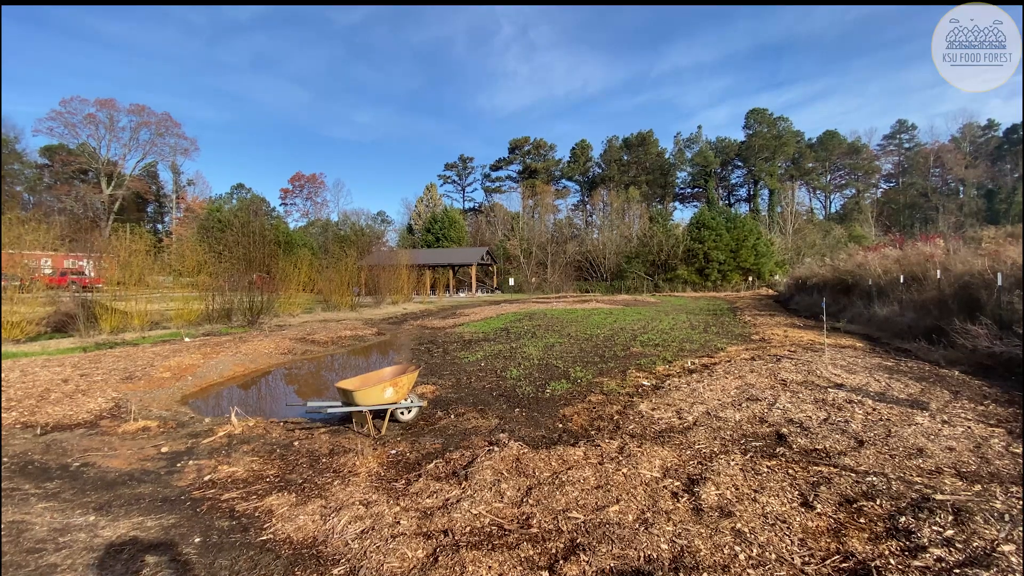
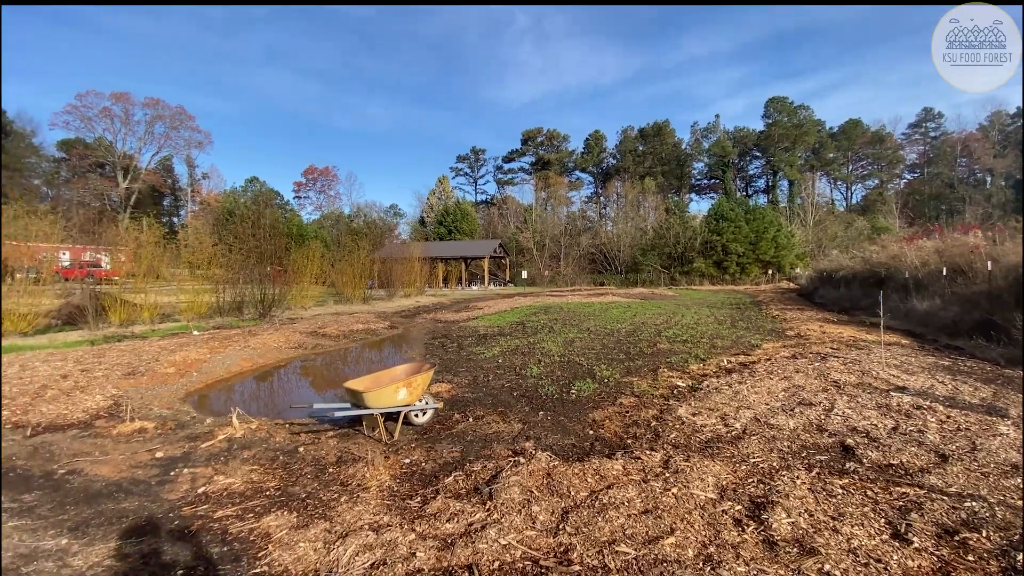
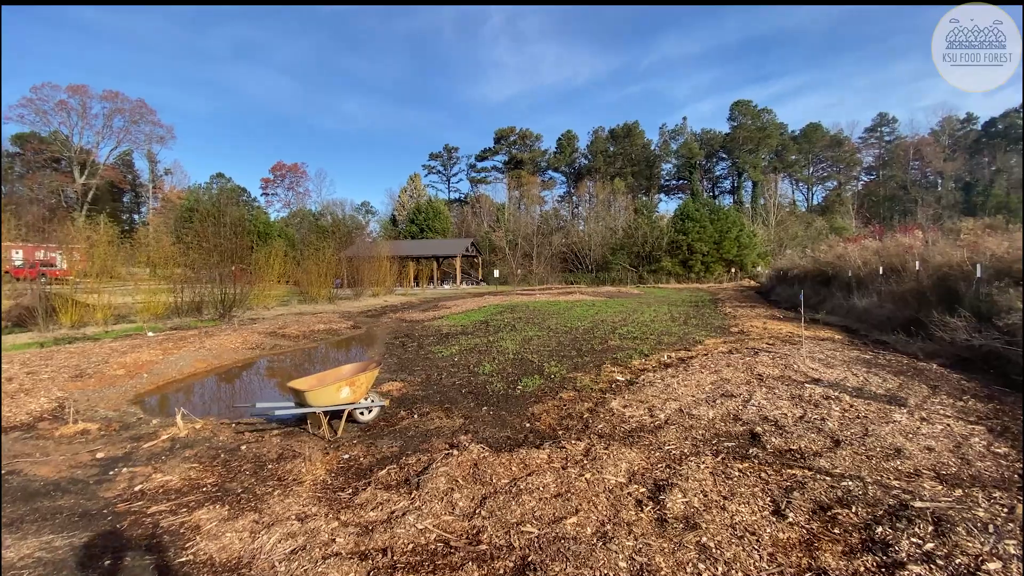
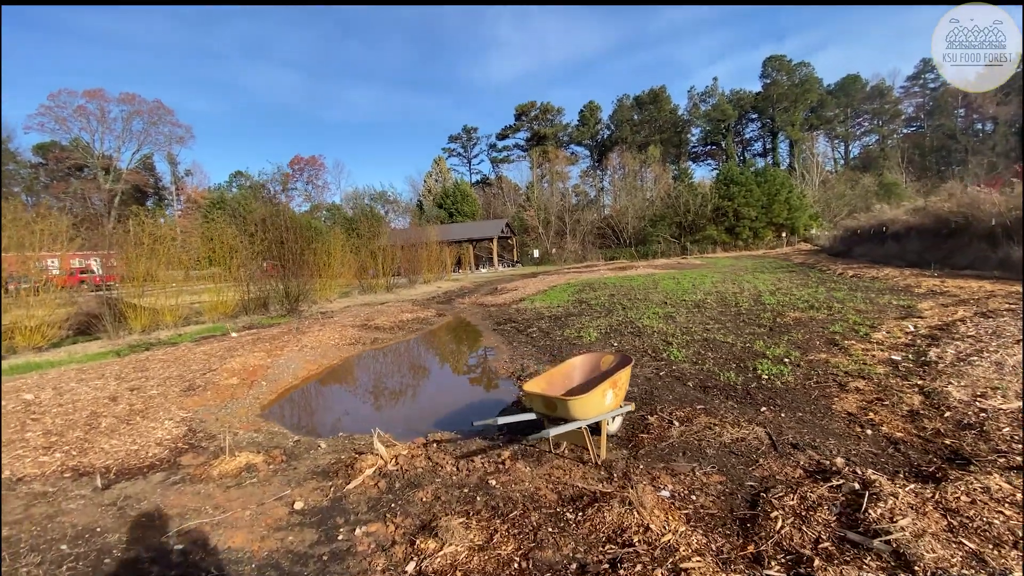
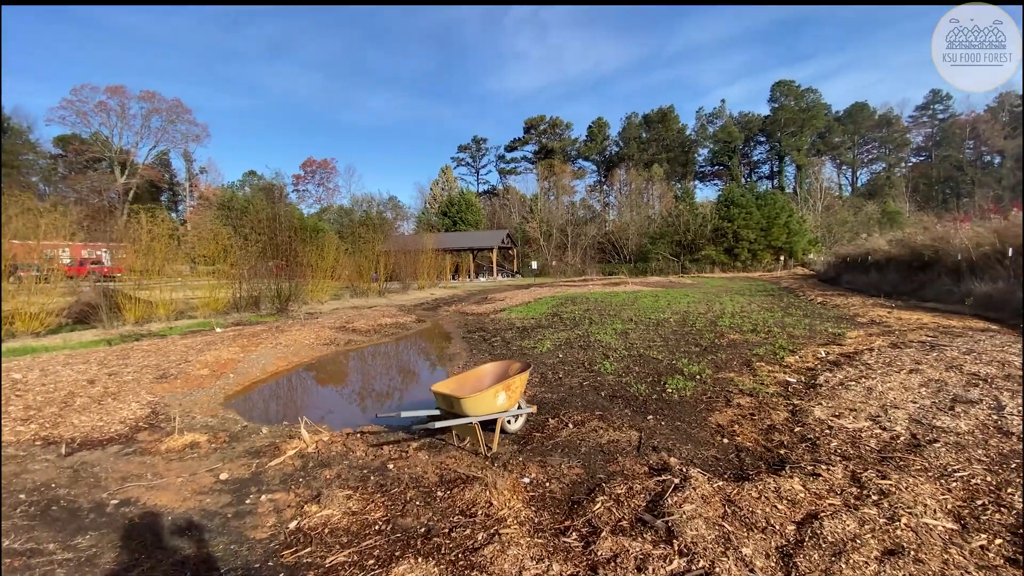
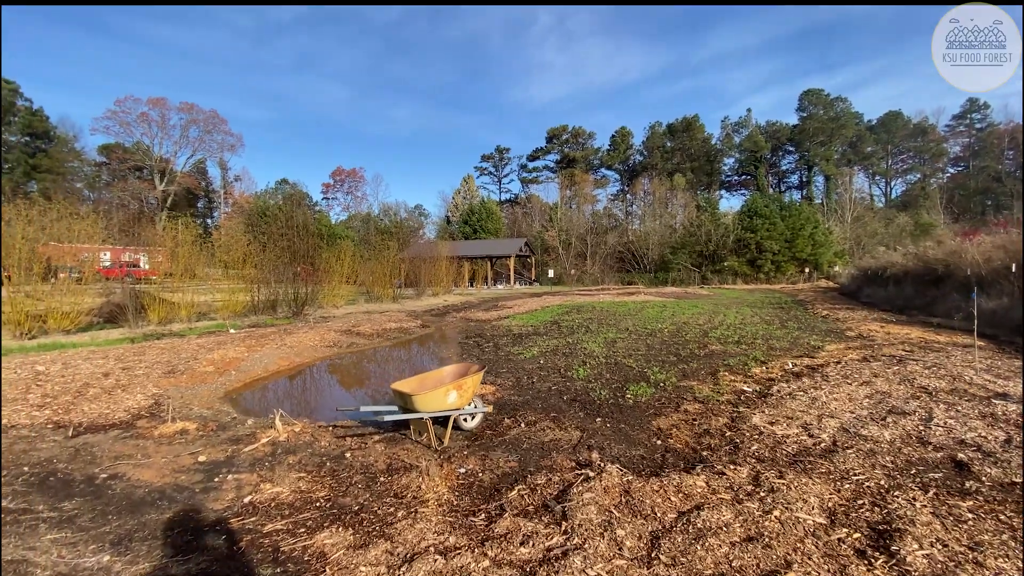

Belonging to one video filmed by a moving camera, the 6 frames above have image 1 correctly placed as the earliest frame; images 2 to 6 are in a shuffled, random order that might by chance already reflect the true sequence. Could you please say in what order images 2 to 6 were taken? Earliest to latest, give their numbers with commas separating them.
3, 2, 6, 5, 4
